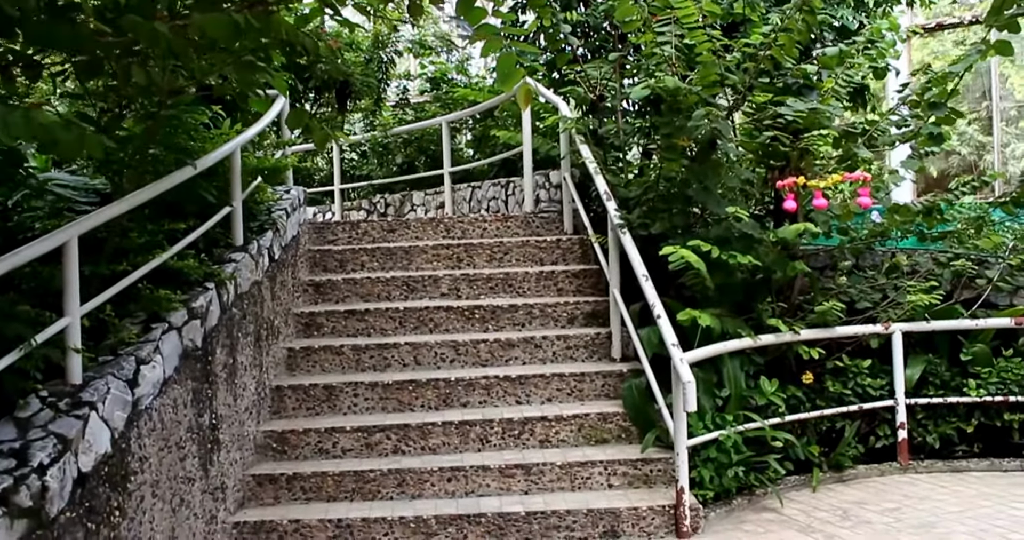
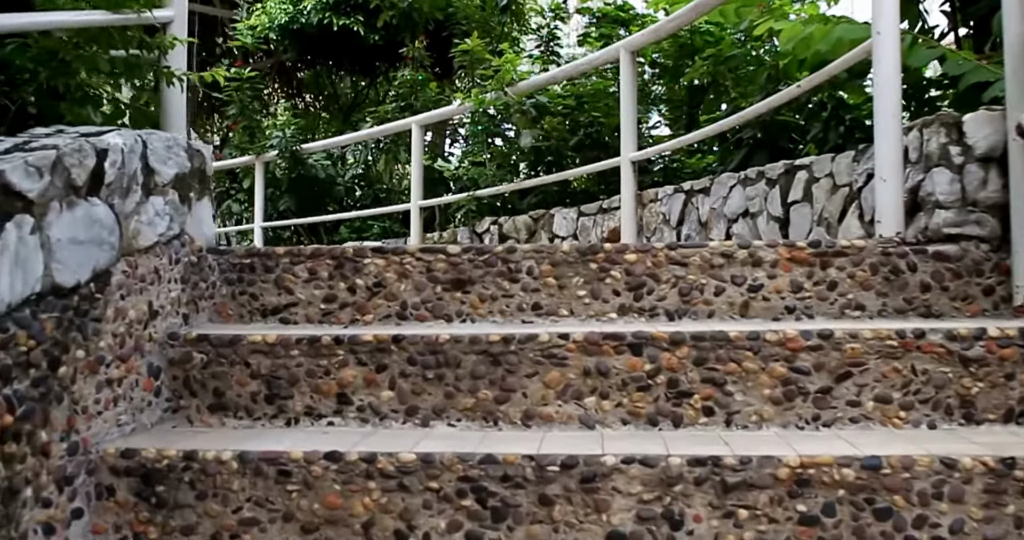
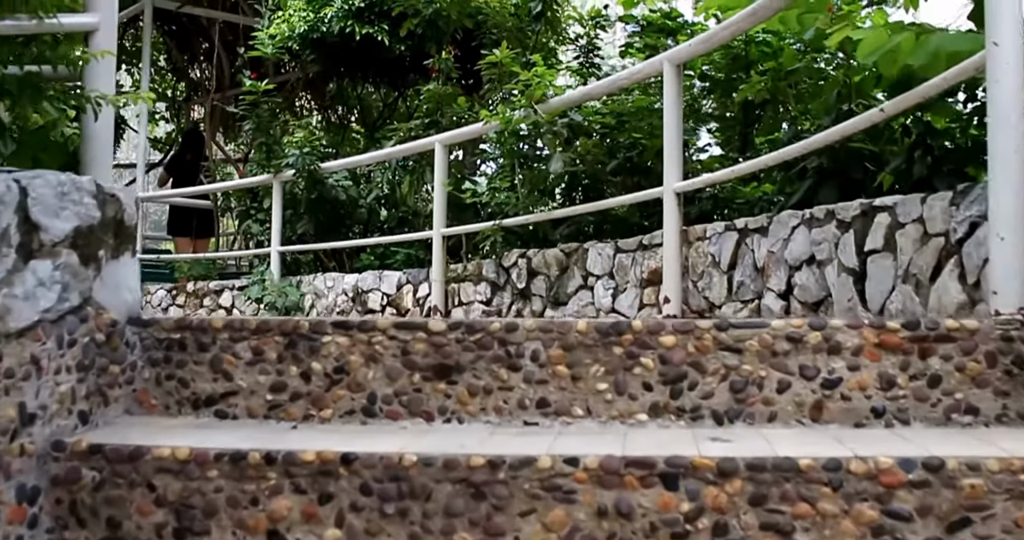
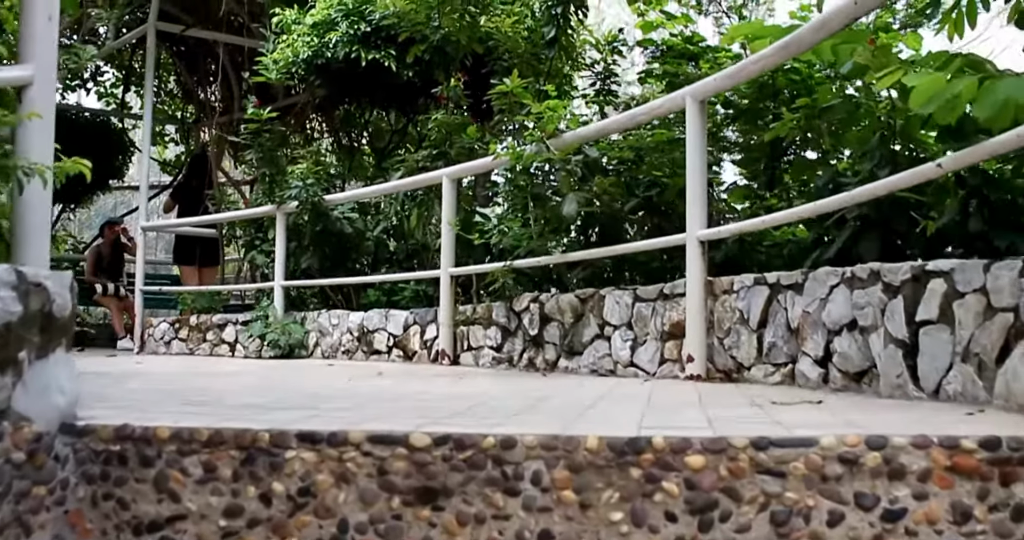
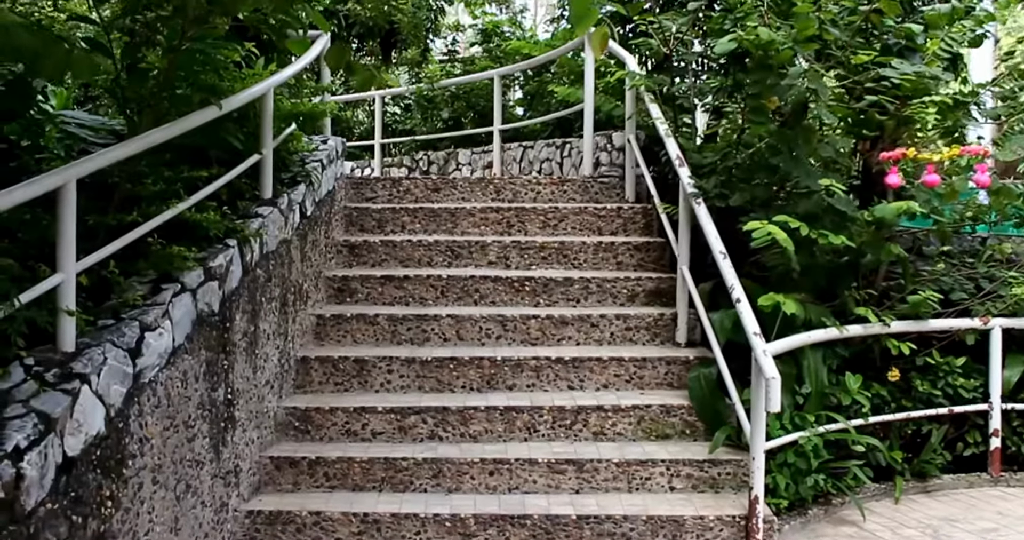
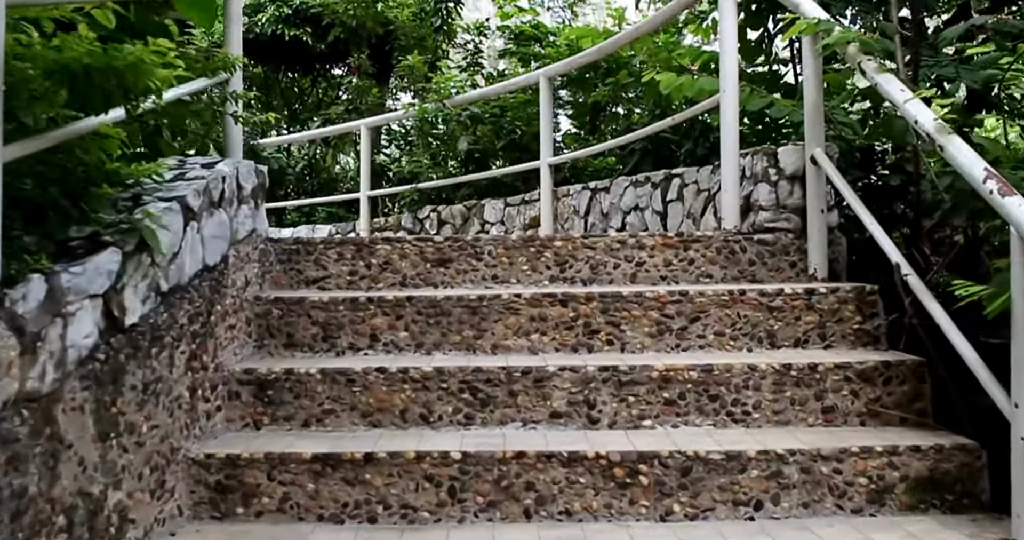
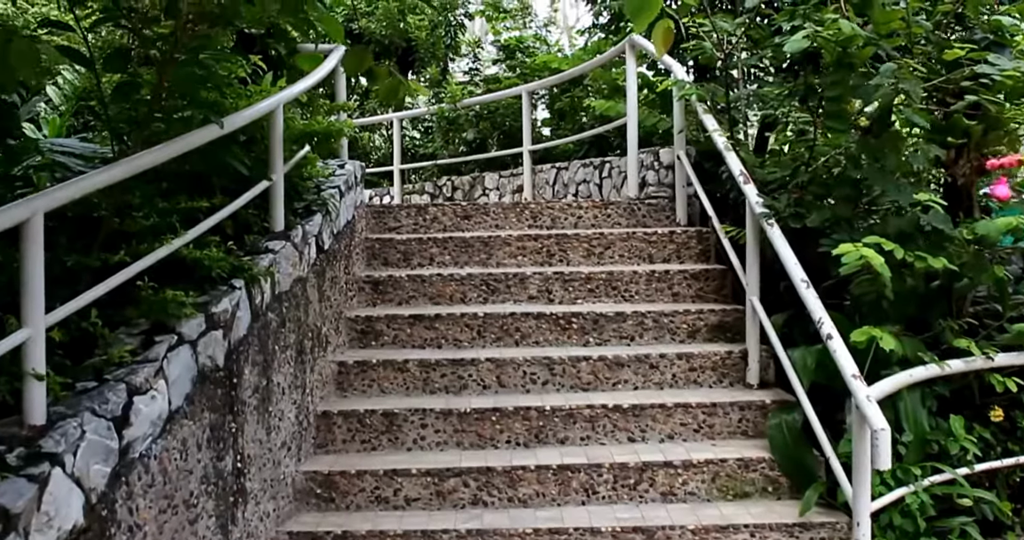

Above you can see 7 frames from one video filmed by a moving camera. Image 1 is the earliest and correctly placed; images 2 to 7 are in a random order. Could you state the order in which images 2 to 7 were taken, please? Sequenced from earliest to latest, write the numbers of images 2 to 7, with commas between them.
5, 7, 6, 2, 3, 4
